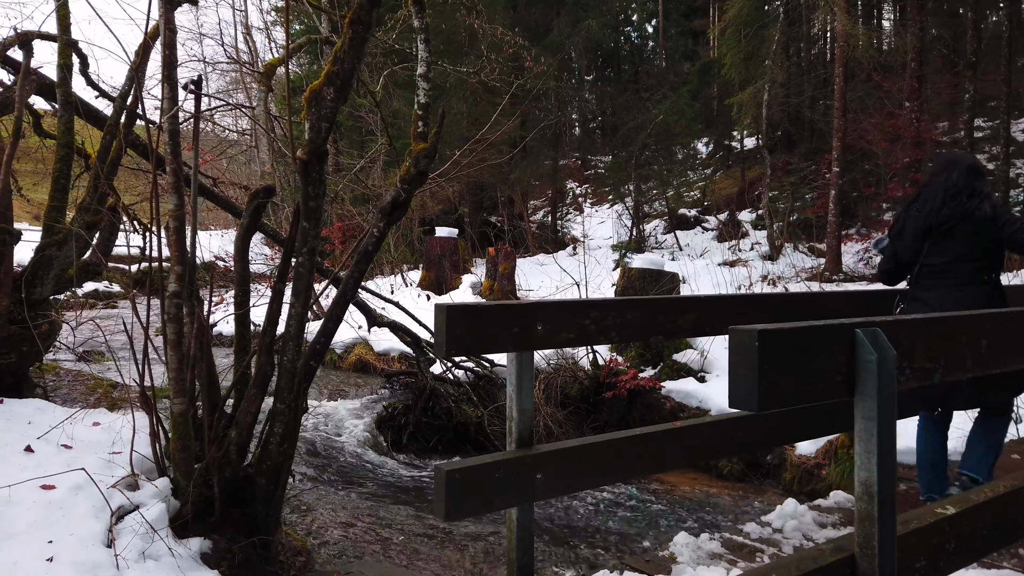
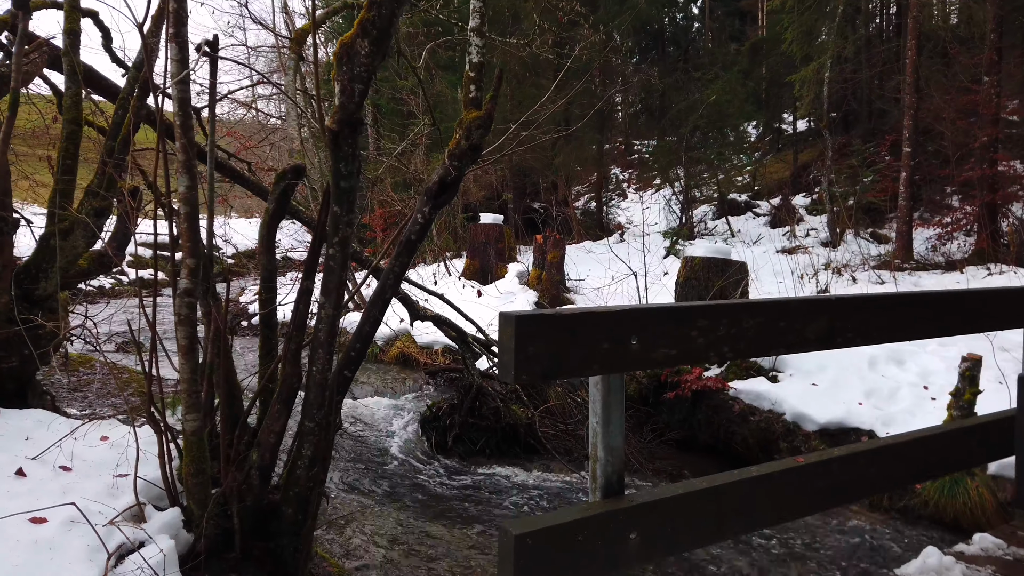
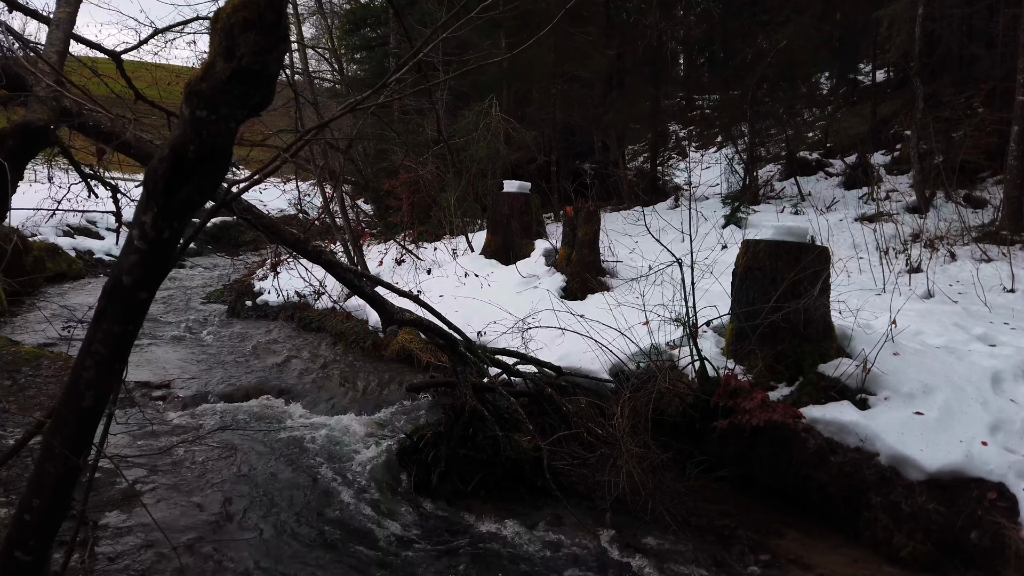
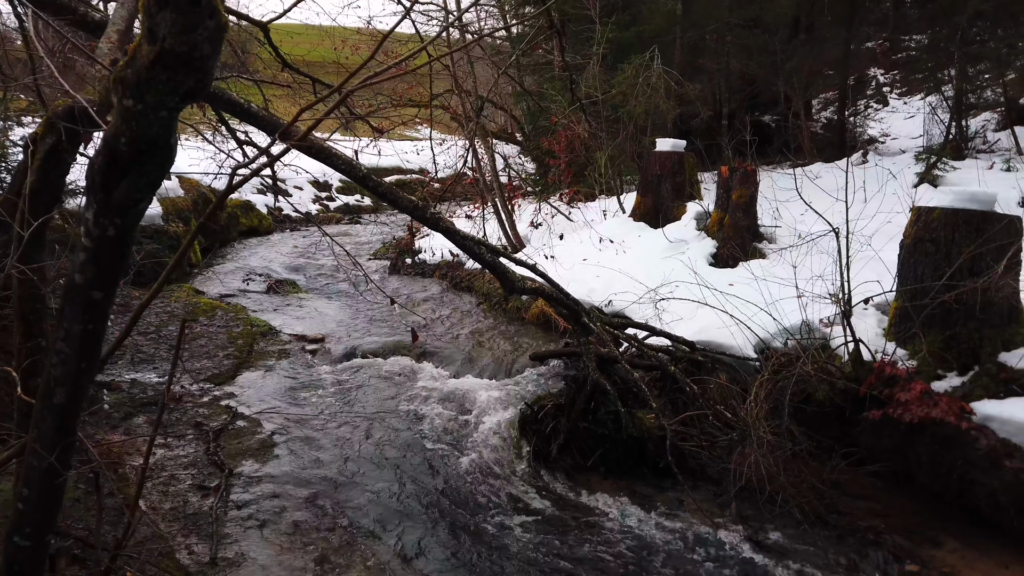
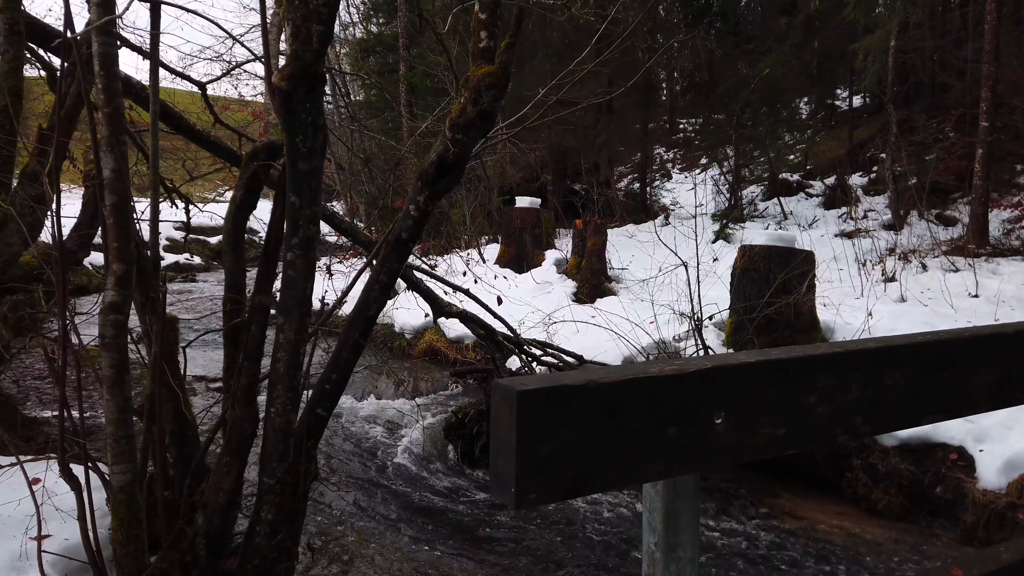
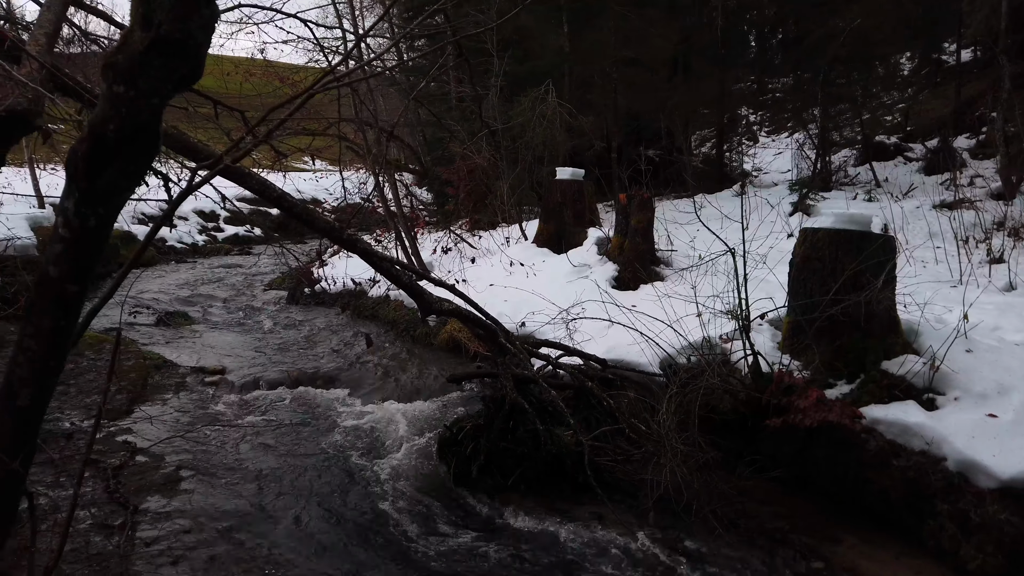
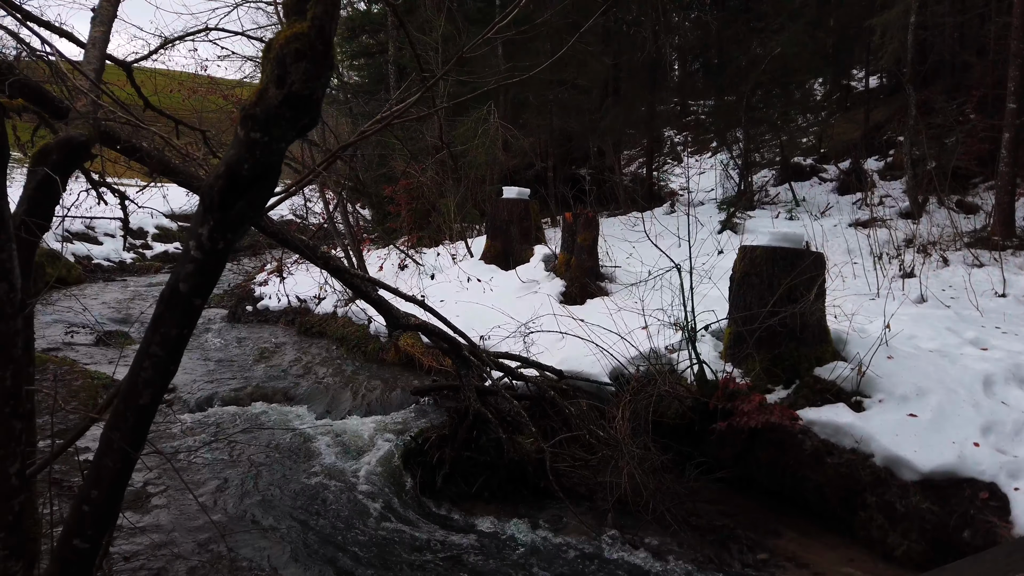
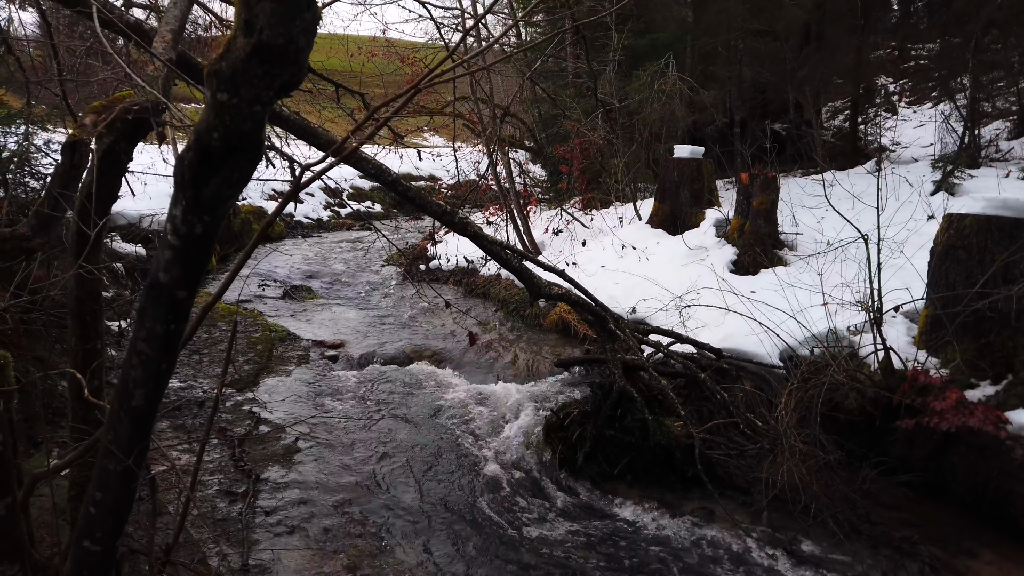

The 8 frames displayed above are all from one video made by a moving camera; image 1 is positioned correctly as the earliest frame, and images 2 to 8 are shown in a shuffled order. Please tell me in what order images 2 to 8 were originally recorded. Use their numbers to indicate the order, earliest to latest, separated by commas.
2, 5, 7, 3, 6, 8, 4
